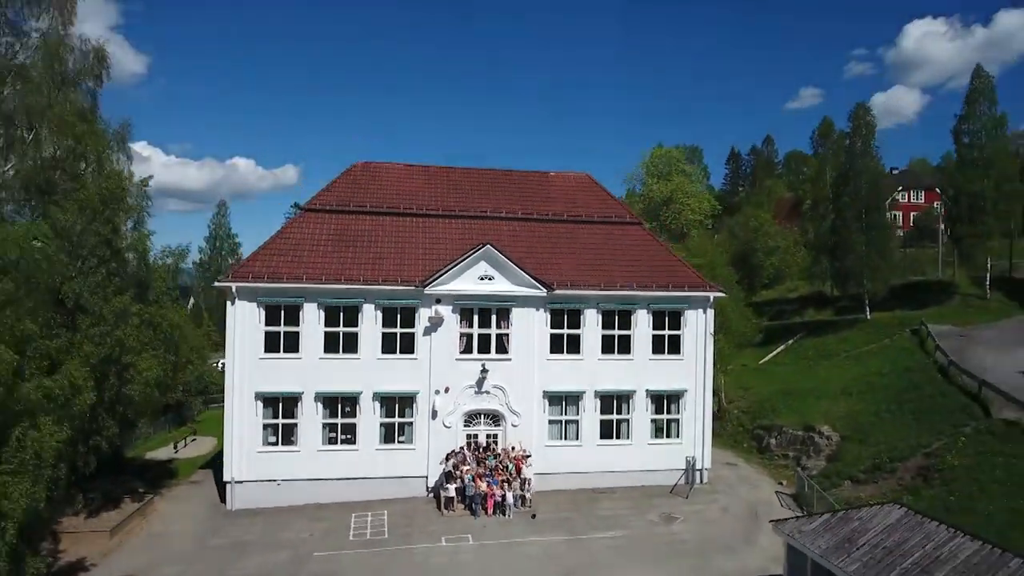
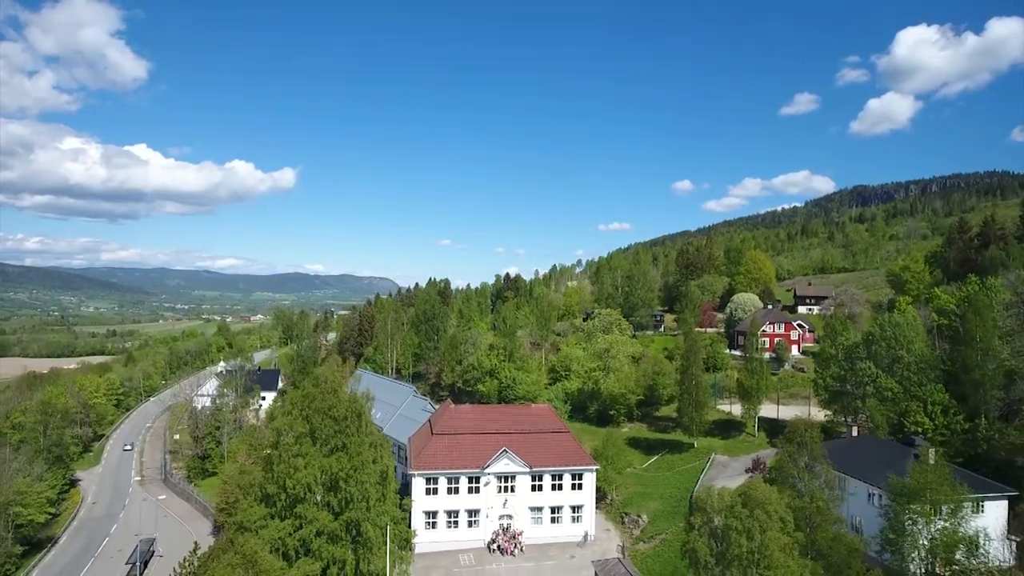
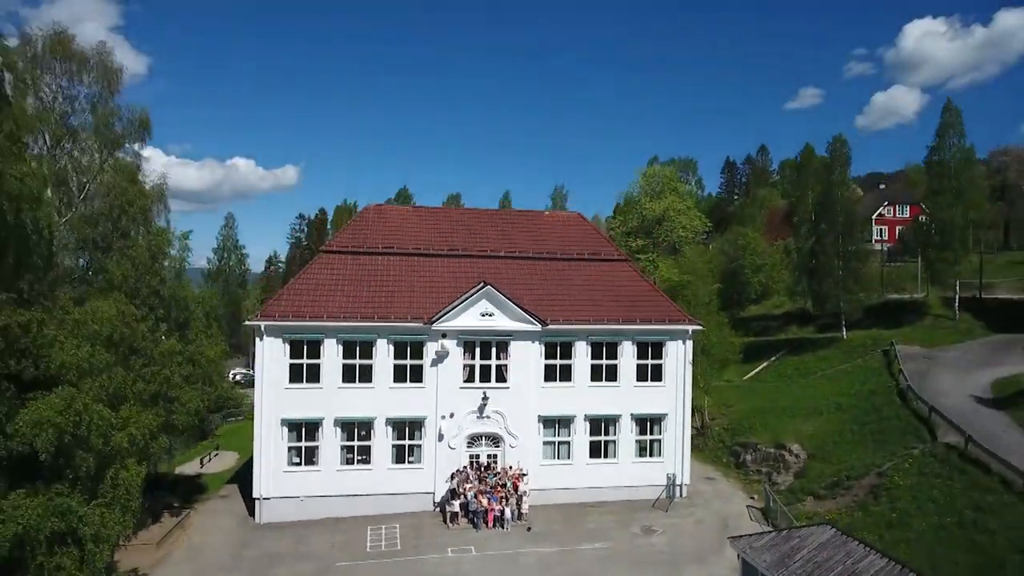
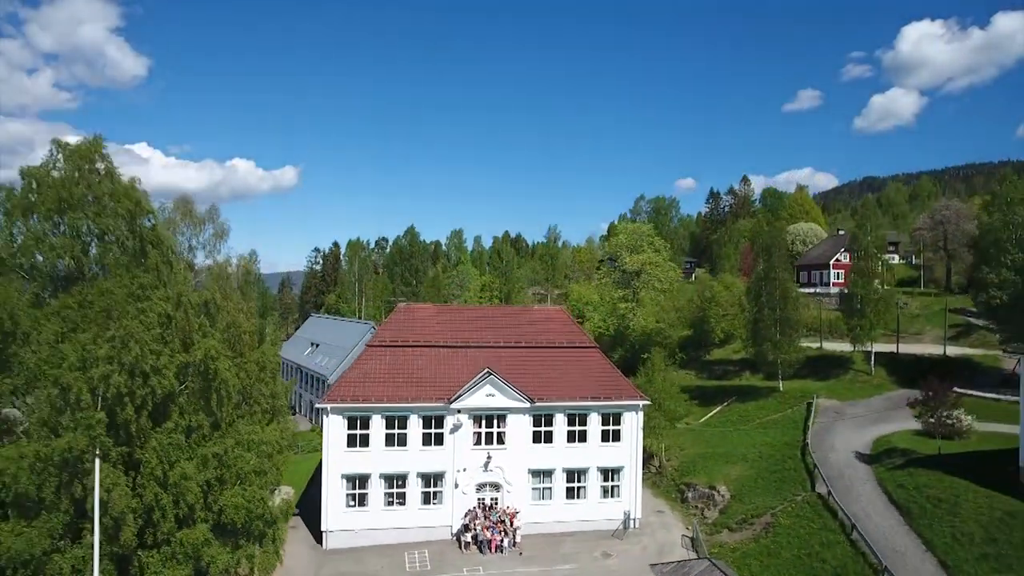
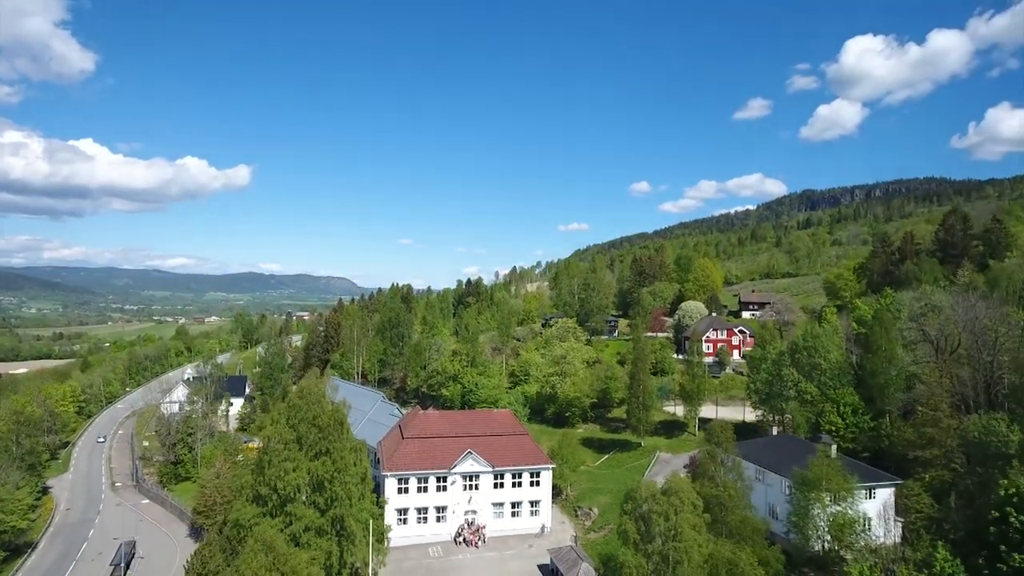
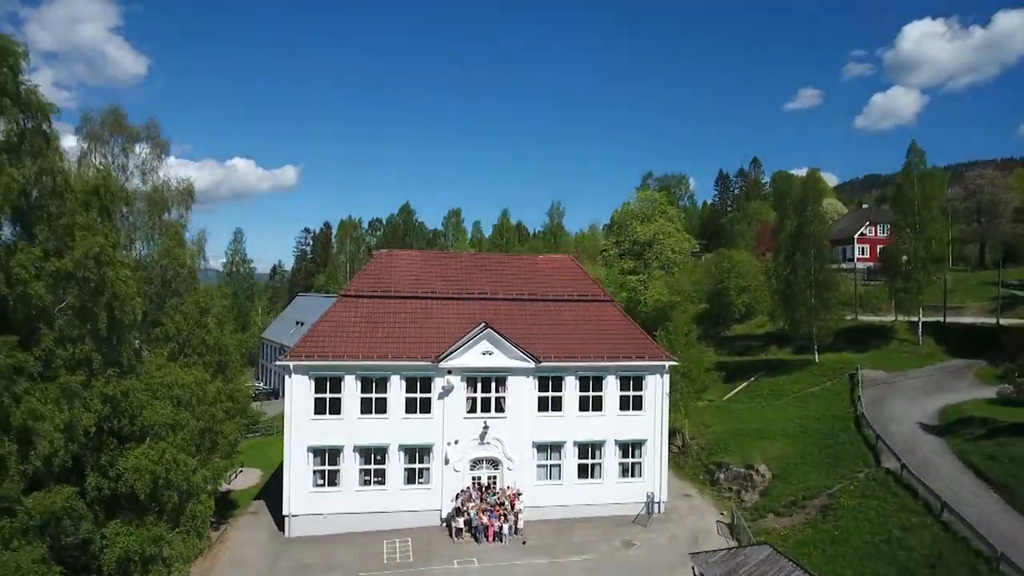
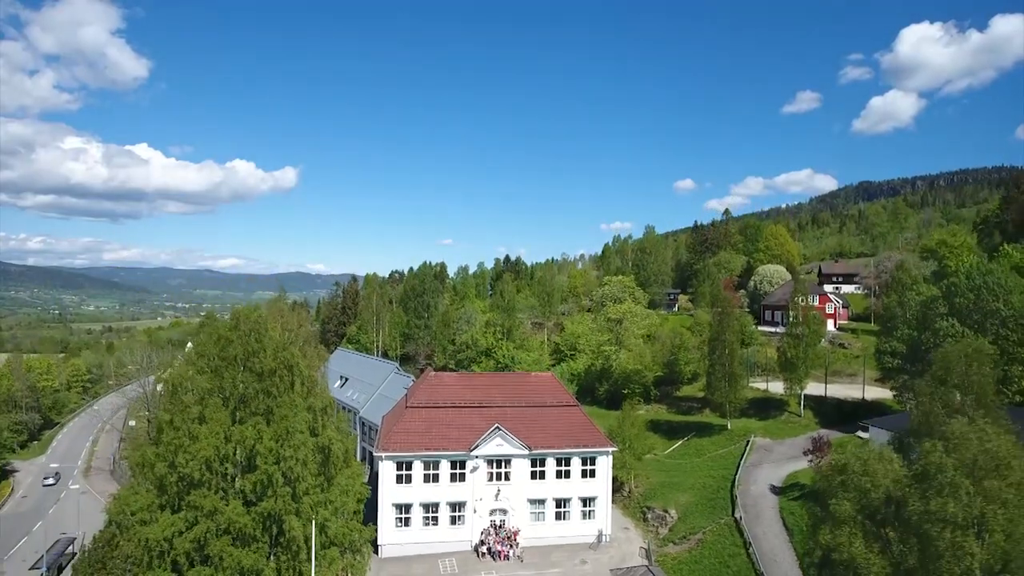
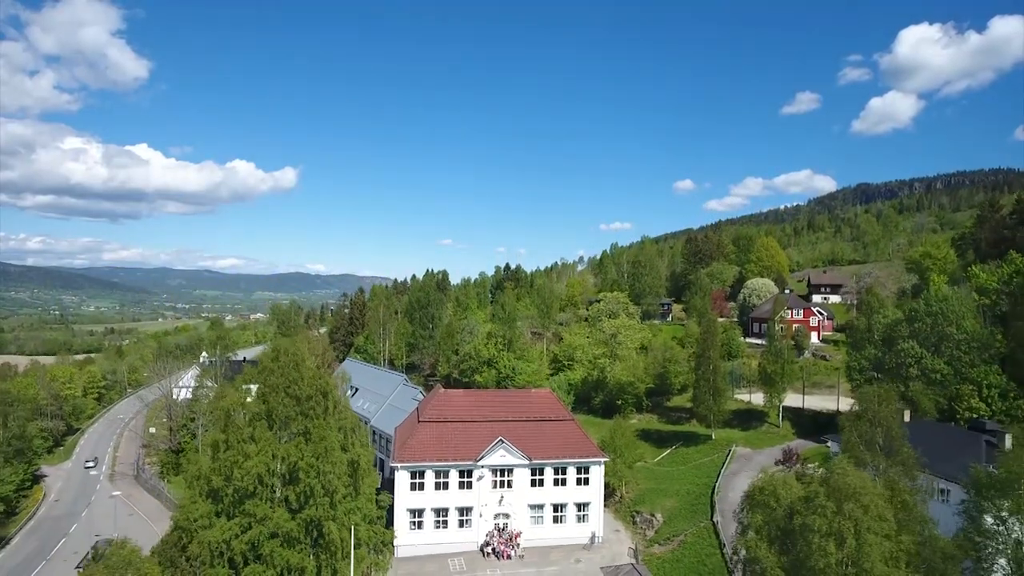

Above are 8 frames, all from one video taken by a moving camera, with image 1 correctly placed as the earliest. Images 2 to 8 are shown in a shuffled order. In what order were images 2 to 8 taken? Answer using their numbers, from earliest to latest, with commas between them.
3, 6, 4, 7, 8, 2, 5
